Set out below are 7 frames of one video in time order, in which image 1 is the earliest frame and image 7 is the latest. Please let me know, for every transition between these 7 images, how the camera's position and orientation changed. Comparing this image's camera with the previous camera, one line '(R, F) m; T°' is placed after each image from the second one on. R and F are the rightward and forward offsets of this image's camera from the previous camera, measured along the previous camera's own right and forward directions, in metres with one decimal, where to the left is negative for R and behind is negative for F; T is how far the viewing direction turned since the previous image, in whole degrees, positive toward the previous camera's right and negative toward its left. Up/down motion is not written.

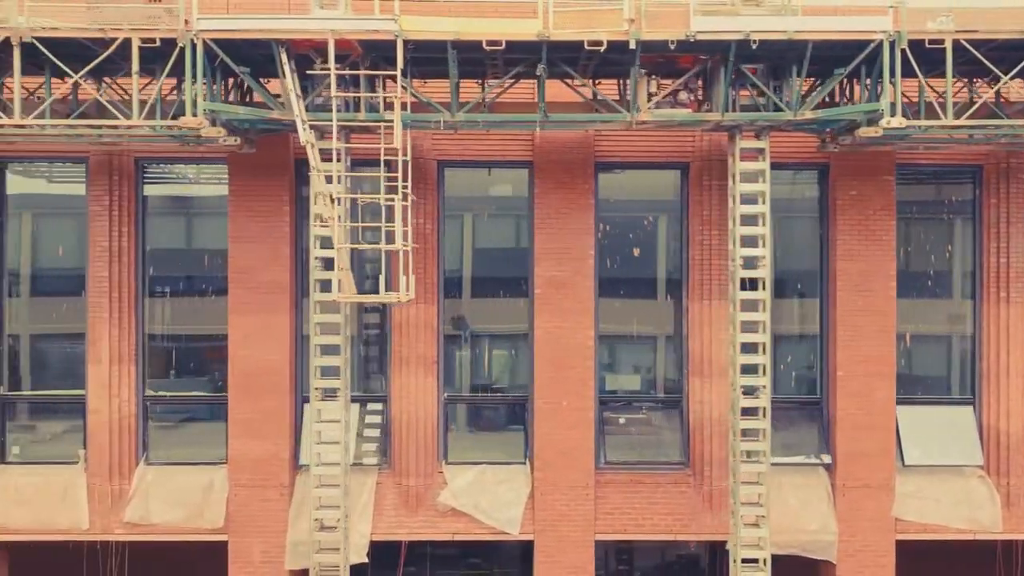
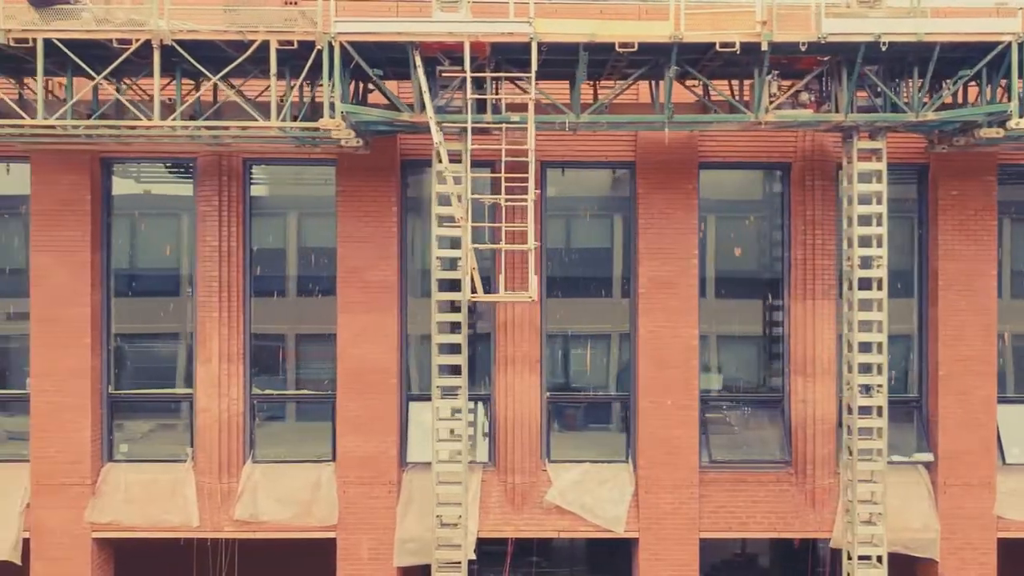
(-0.8, -0.1) m; 0°
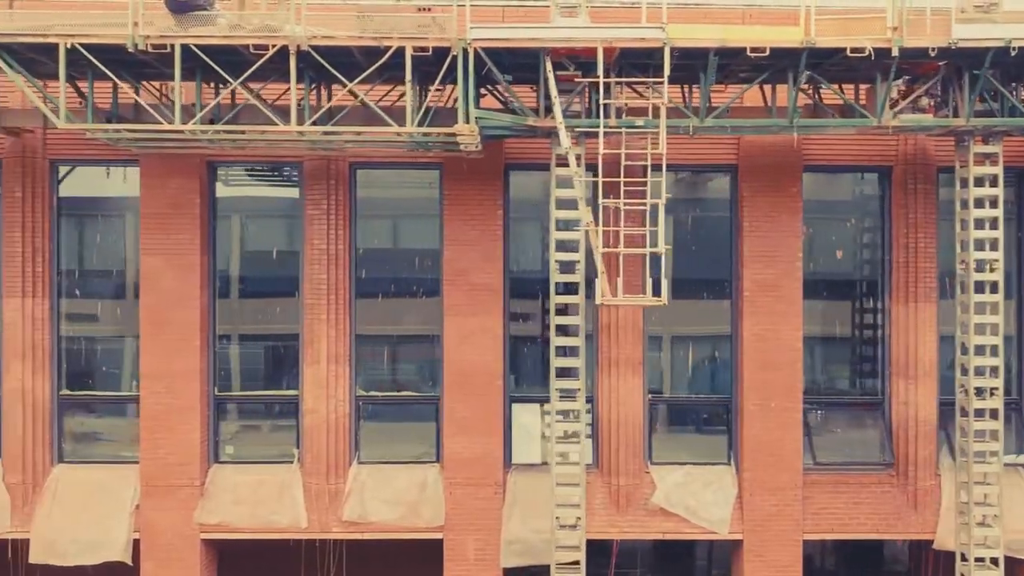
(-0.8, -0.1) m; 0°
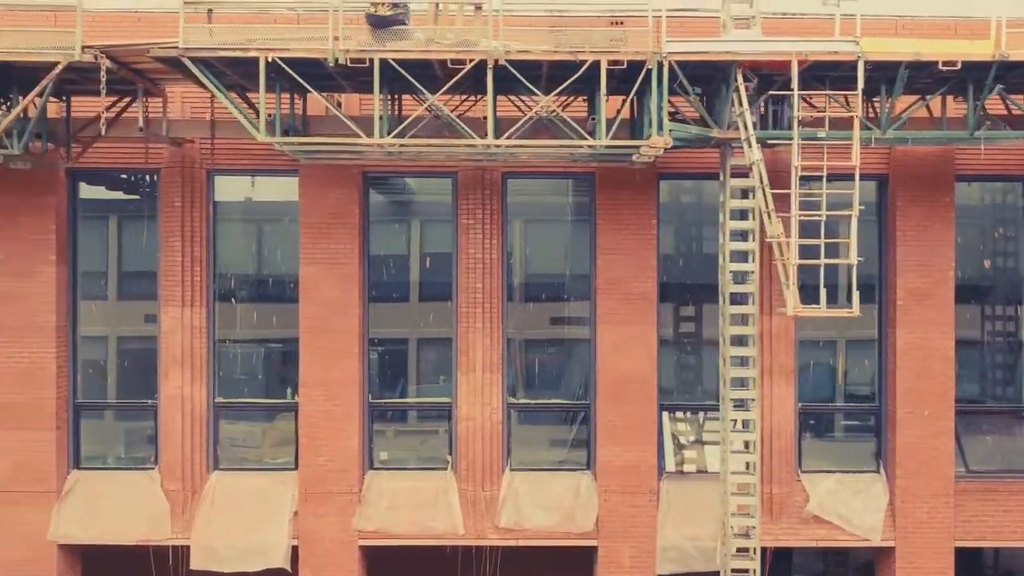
(-1.2, -0.1) m; 0°
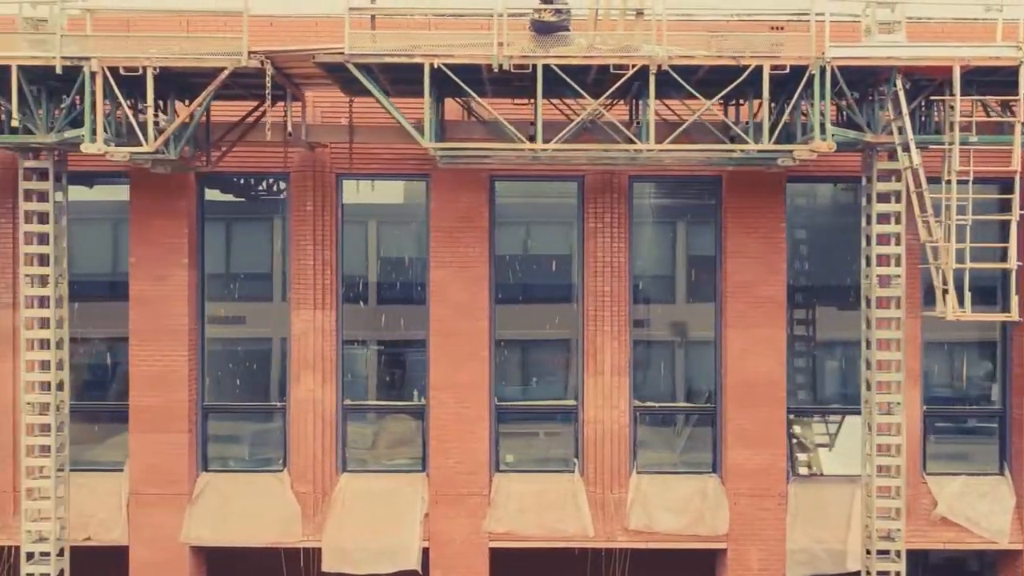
(-1.0, 0.0) m; 0°
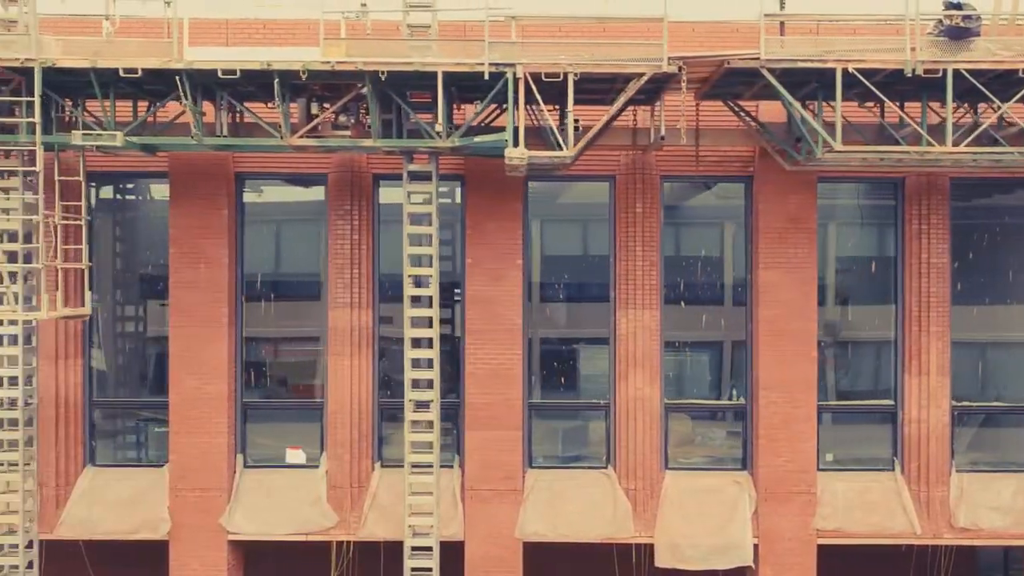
(-2.7, -0.2) m; -1°
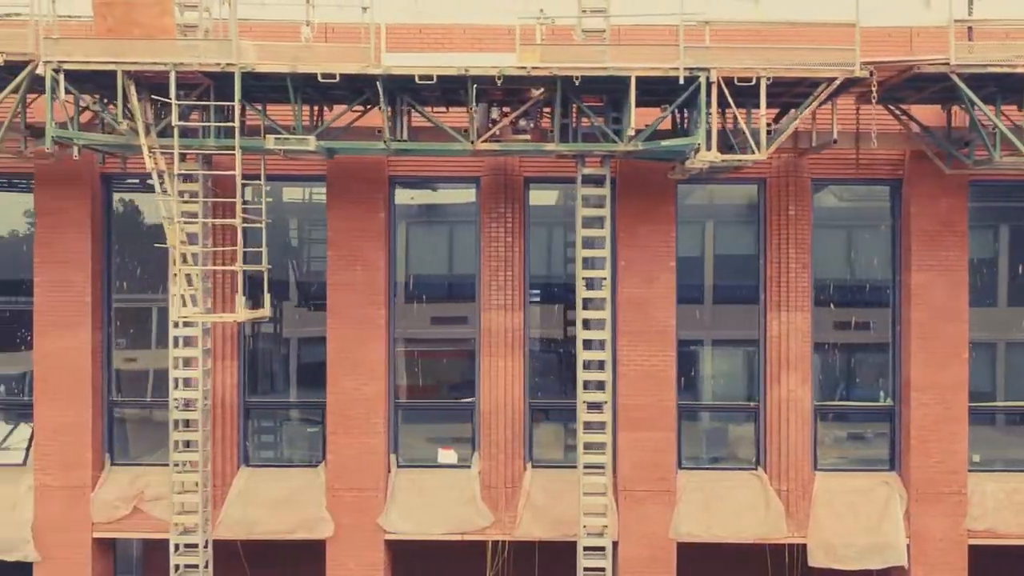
(-1.3, -0.1) m; 0°
